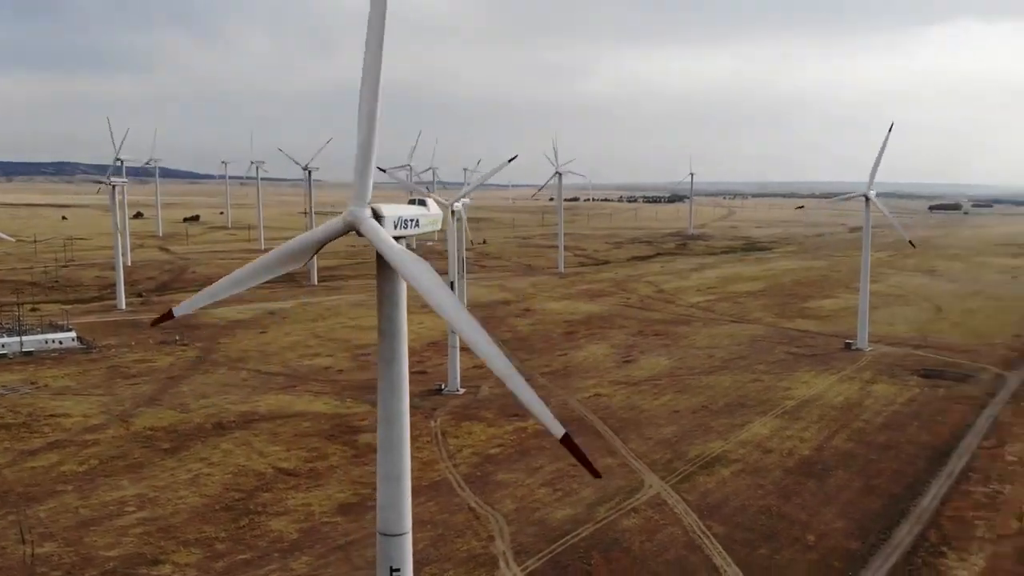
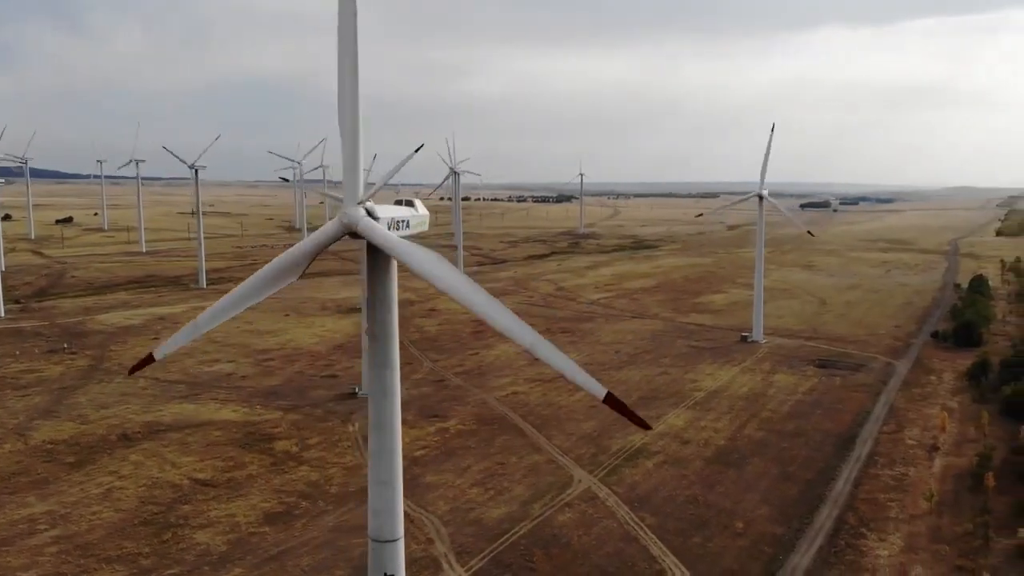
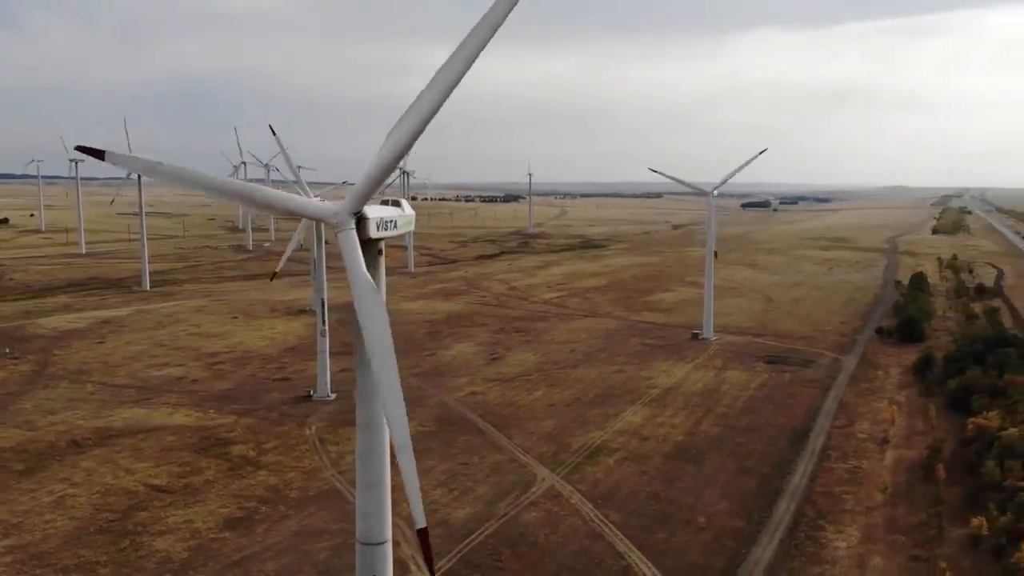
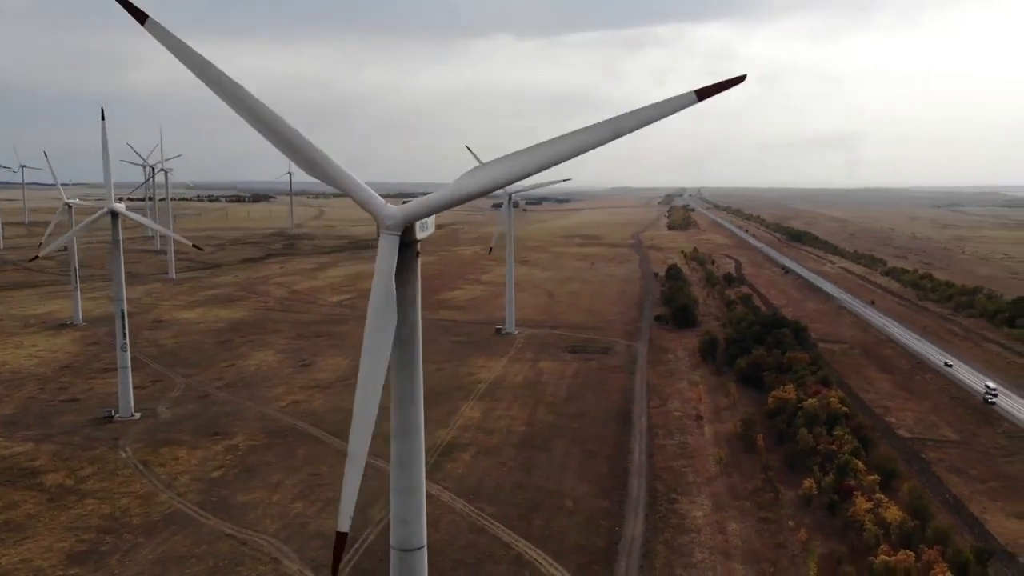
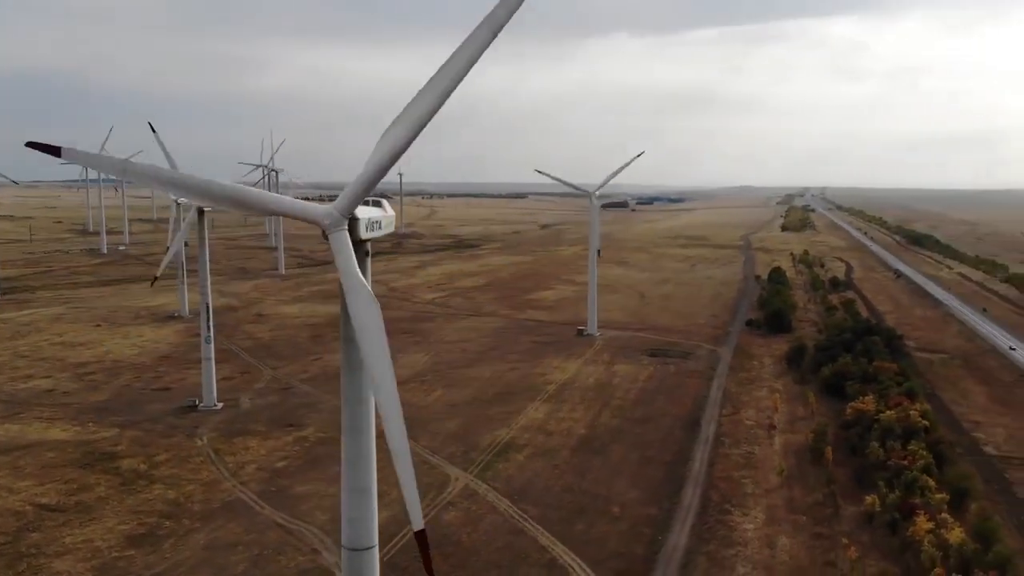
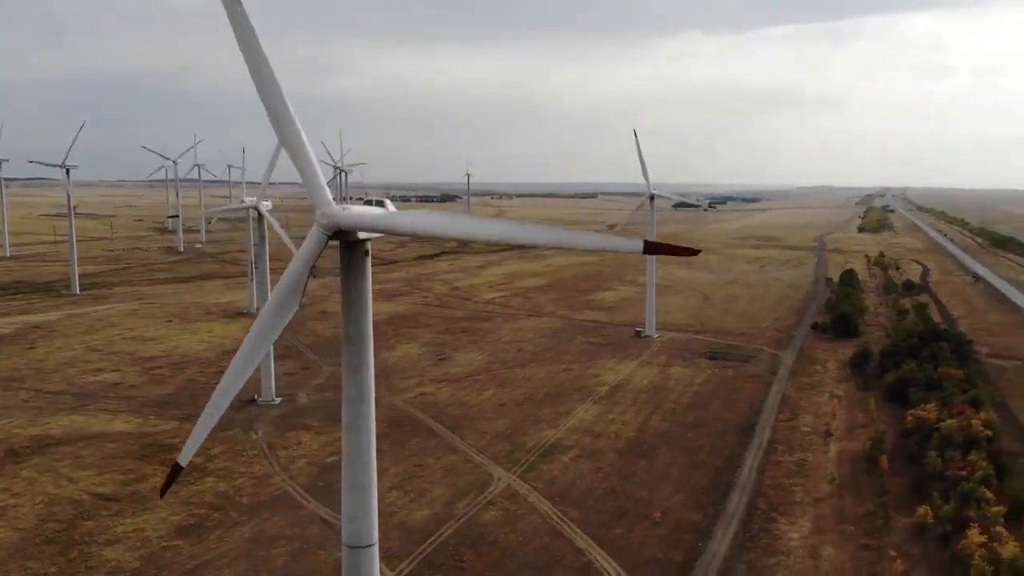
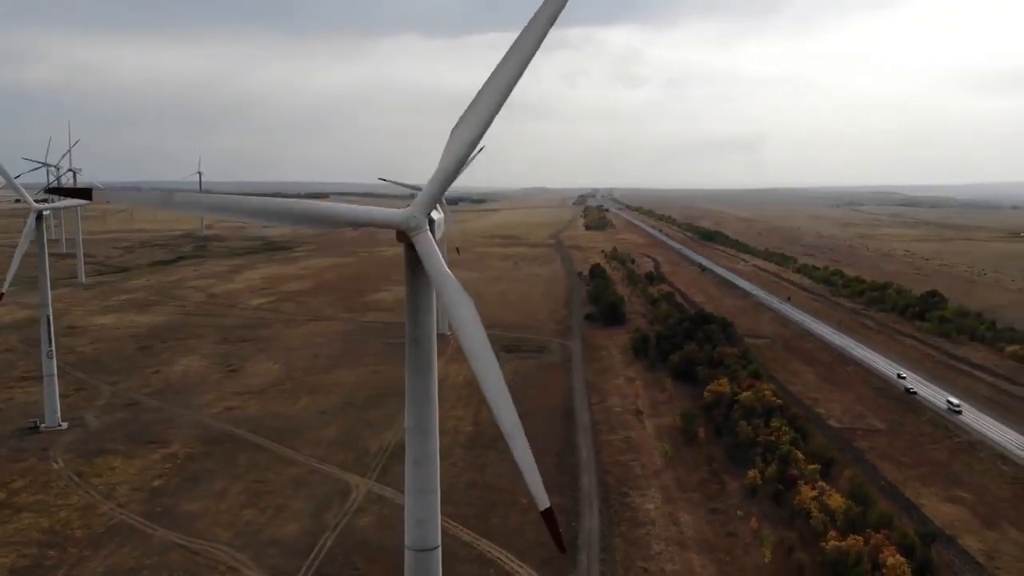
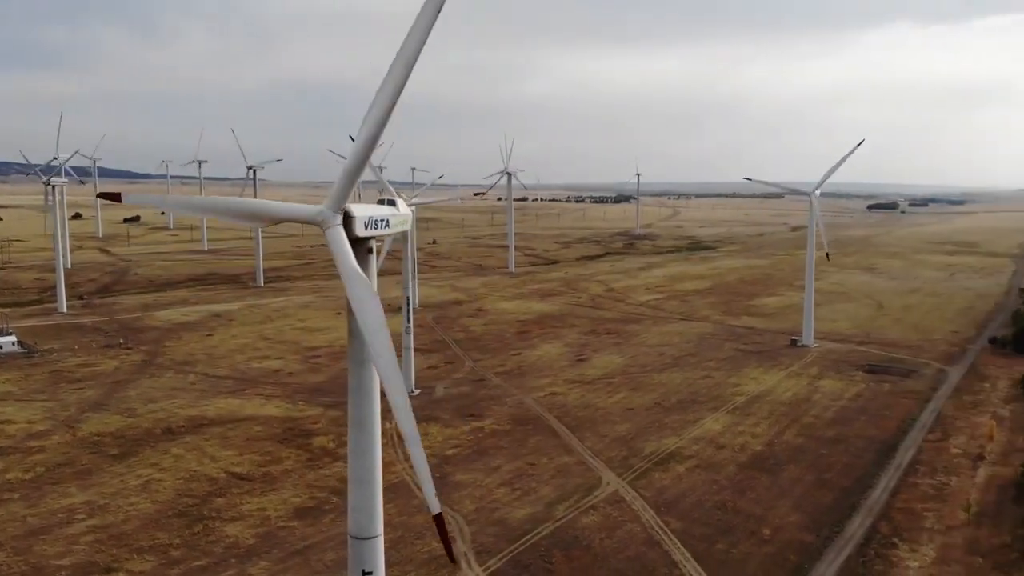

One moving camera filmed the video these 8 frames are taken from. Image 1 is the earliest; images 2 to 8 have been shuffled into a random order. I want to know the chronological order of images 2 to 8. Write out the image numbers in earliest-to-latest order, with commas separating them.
8, 2, 3, 6, 5, 4, 7
